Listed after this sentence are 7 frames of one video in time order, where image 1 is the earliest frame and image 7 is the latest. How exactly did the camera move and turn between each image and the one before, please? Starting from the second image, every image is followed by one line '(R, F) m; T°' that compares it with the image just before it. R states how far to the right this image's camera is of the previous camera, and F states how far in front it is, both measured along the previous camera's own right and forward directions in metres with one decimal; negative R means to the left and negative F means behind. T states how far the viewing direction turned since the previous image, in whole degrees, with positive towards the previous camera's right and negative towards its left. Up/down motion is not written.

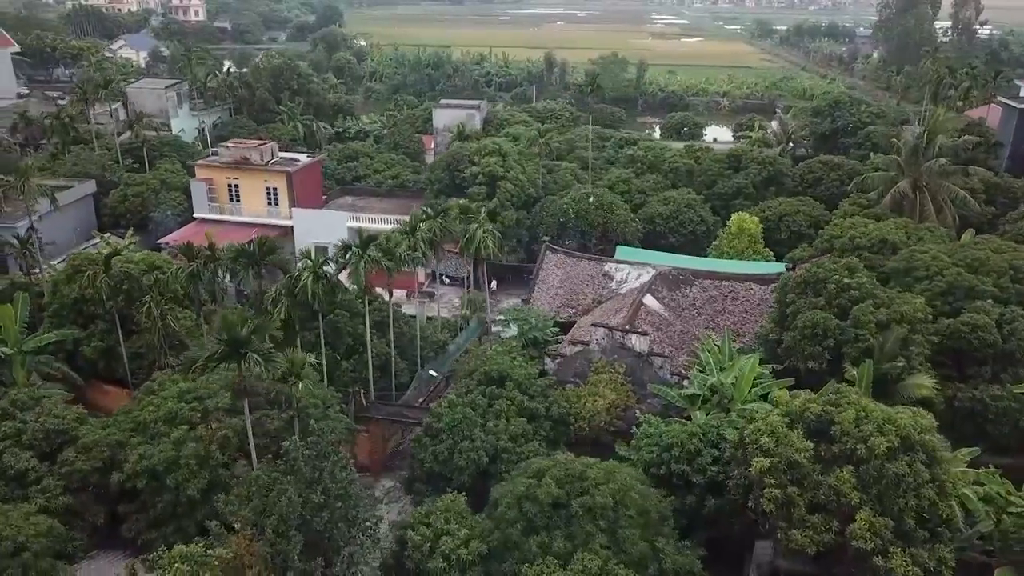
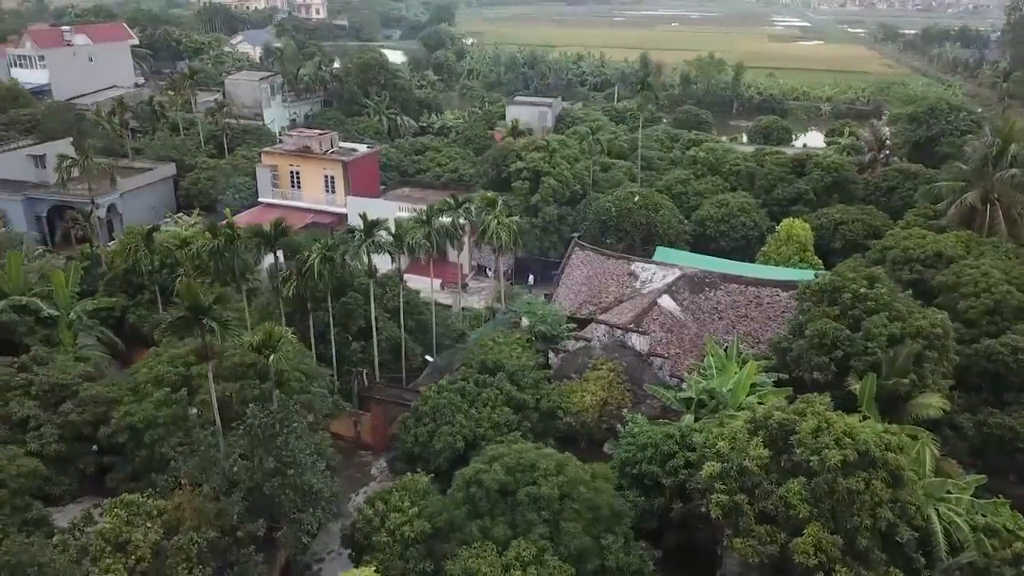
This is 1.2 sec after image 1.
(+2.5, 0.0) m; -8°
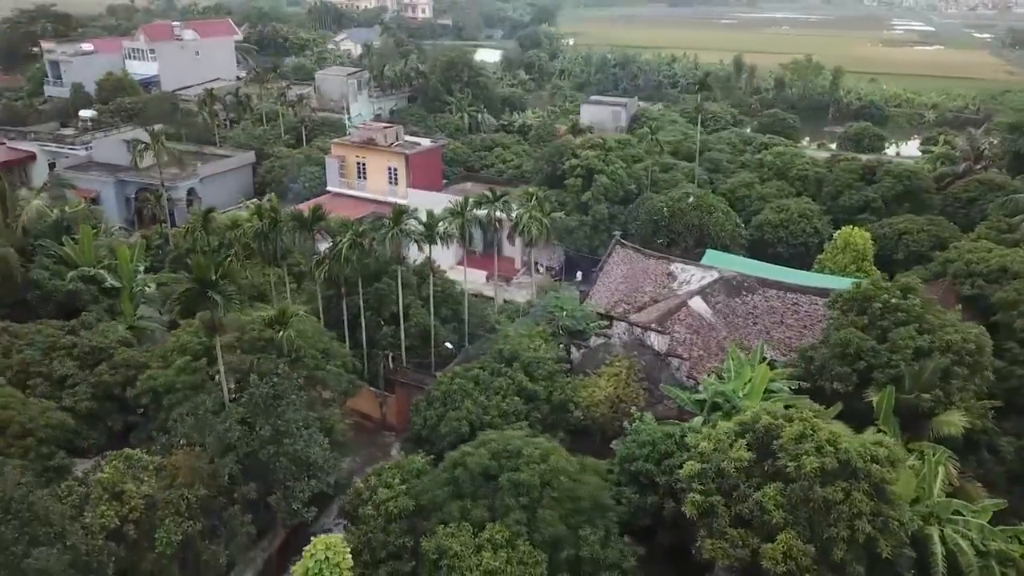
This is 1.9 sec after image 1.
(+1.8, -0.2) m; -7°
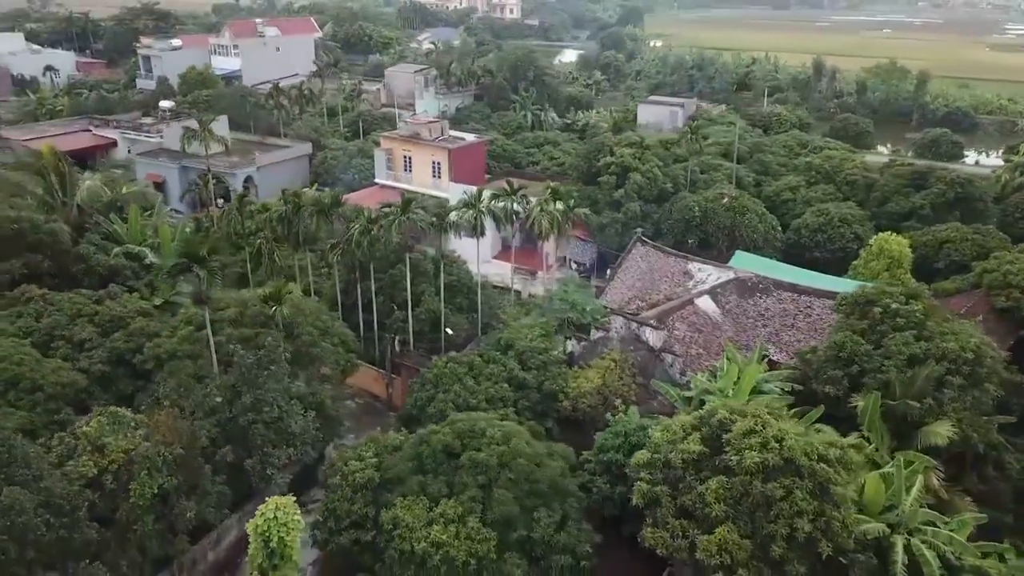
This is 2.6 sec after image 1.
(+2.1, -0.3) m; -6°
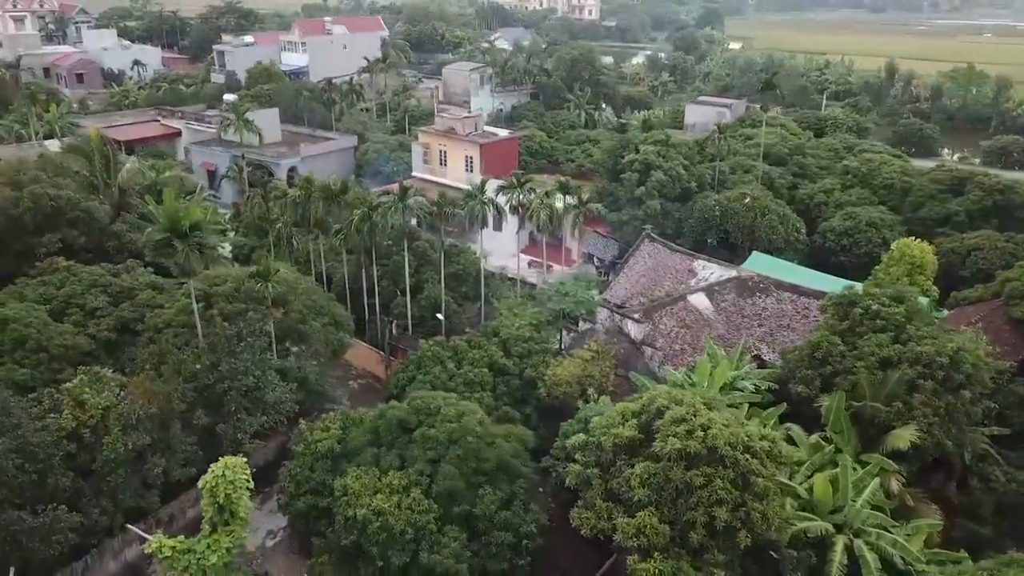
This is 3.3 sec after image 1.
(+2.2, -0.3) m; -6°
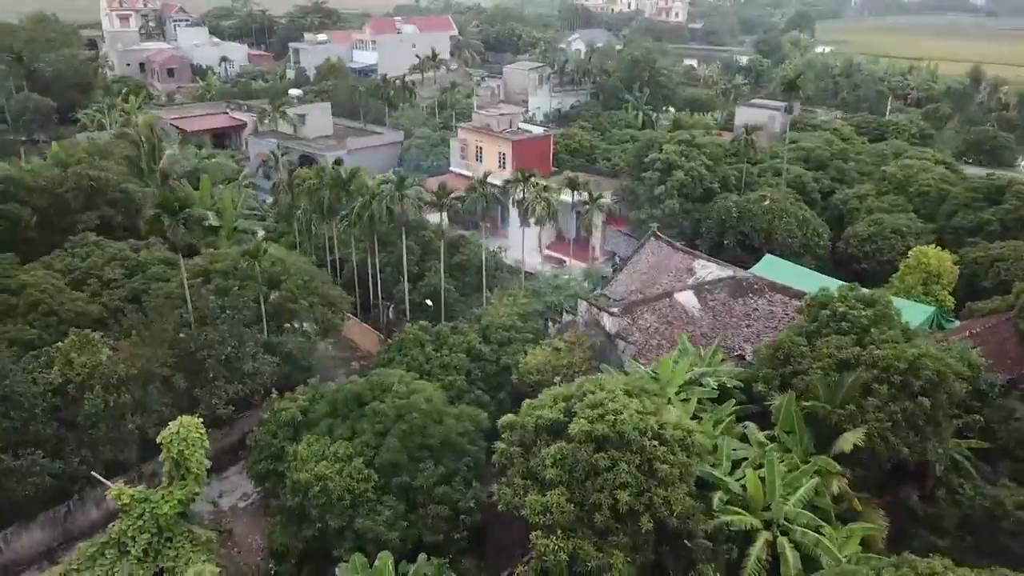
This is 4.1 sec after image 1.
(+2.5, -0.4) m; -6°
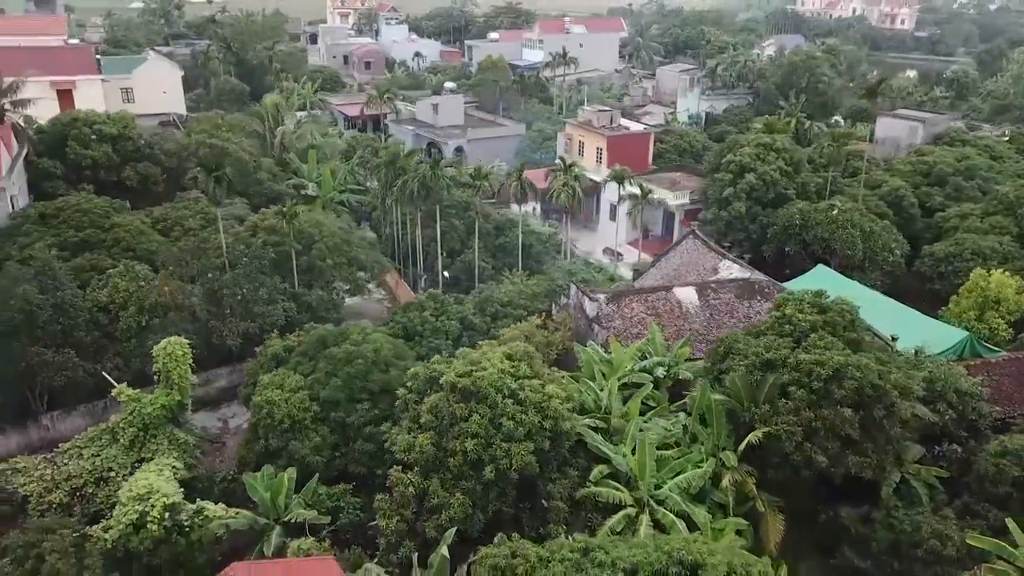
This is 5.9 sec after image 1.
(+5.3, -0.5) m; -15°
